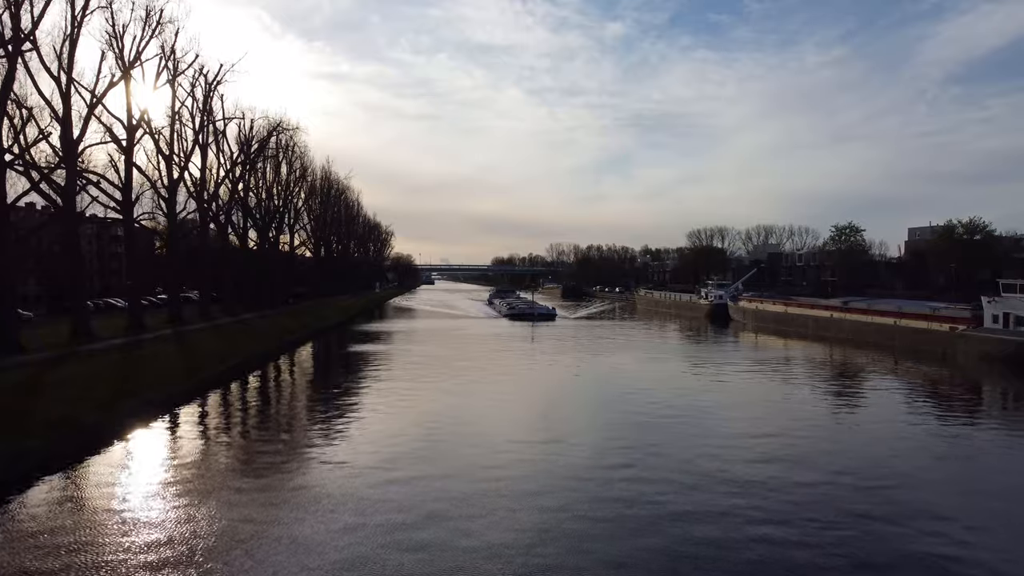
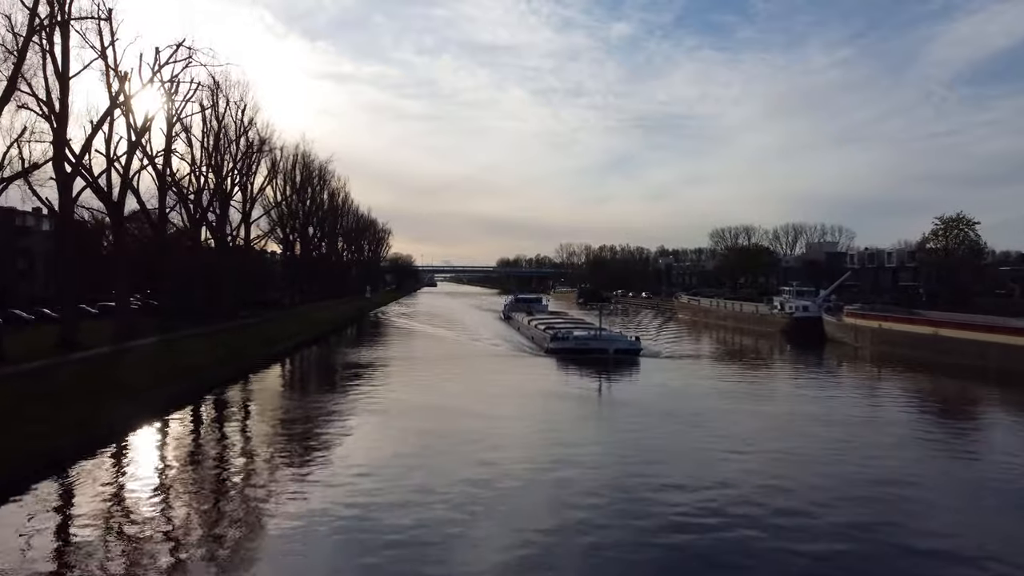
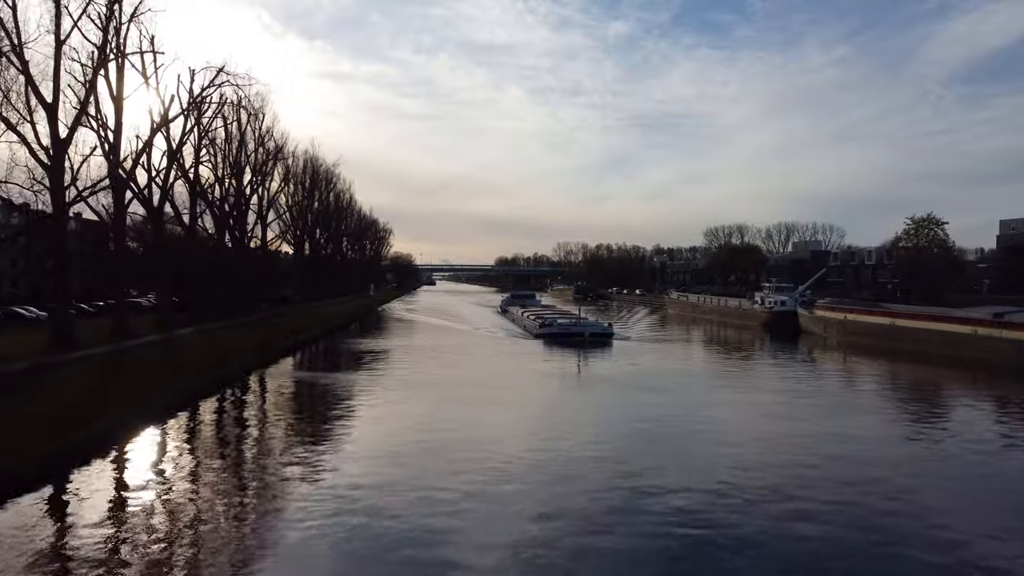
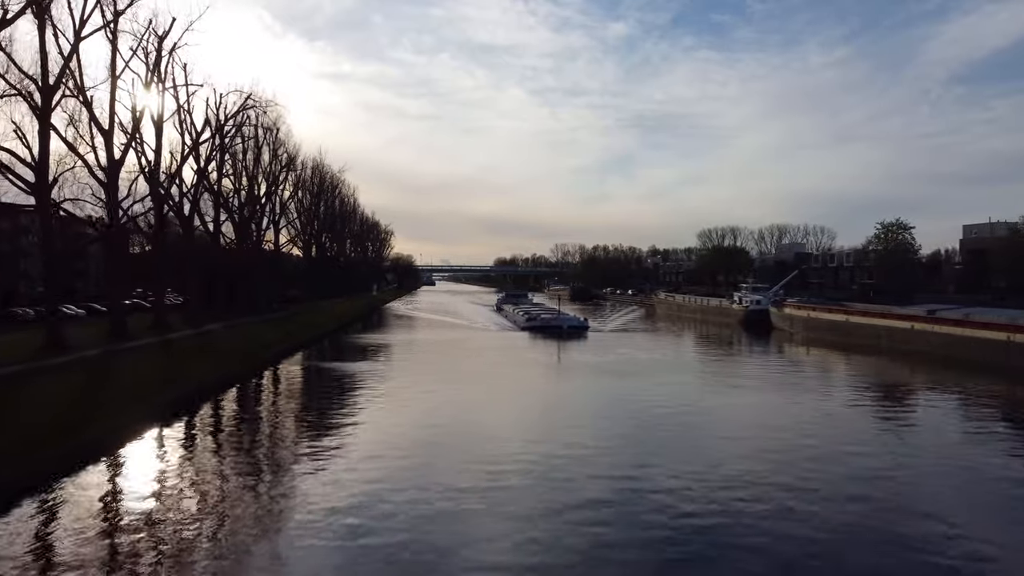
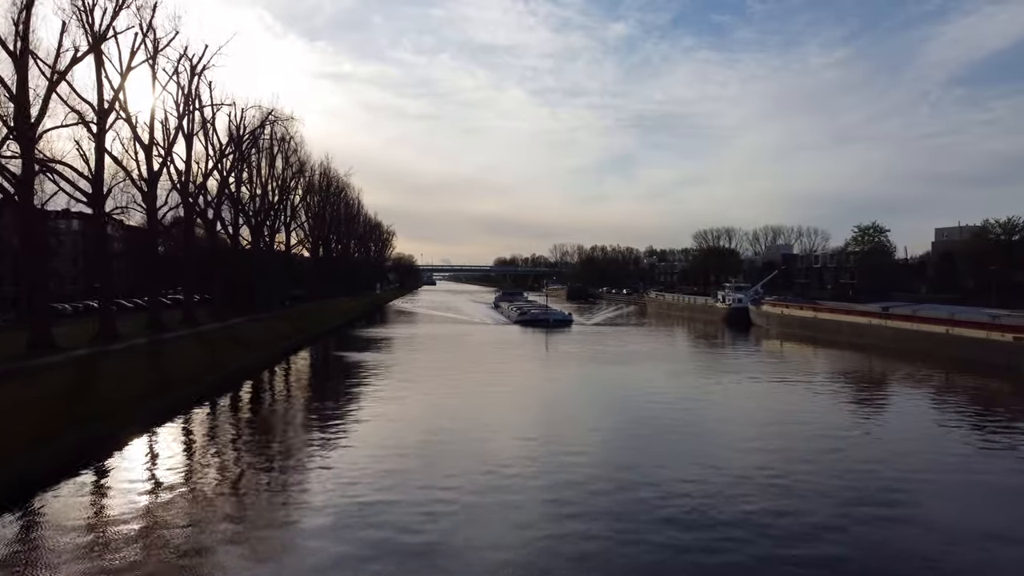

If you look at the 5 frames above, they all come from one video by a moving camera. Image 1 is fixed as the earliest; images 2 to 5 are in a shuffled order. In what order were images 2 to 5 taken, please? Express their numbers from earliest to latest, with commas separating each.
5, 4, 3, 2
